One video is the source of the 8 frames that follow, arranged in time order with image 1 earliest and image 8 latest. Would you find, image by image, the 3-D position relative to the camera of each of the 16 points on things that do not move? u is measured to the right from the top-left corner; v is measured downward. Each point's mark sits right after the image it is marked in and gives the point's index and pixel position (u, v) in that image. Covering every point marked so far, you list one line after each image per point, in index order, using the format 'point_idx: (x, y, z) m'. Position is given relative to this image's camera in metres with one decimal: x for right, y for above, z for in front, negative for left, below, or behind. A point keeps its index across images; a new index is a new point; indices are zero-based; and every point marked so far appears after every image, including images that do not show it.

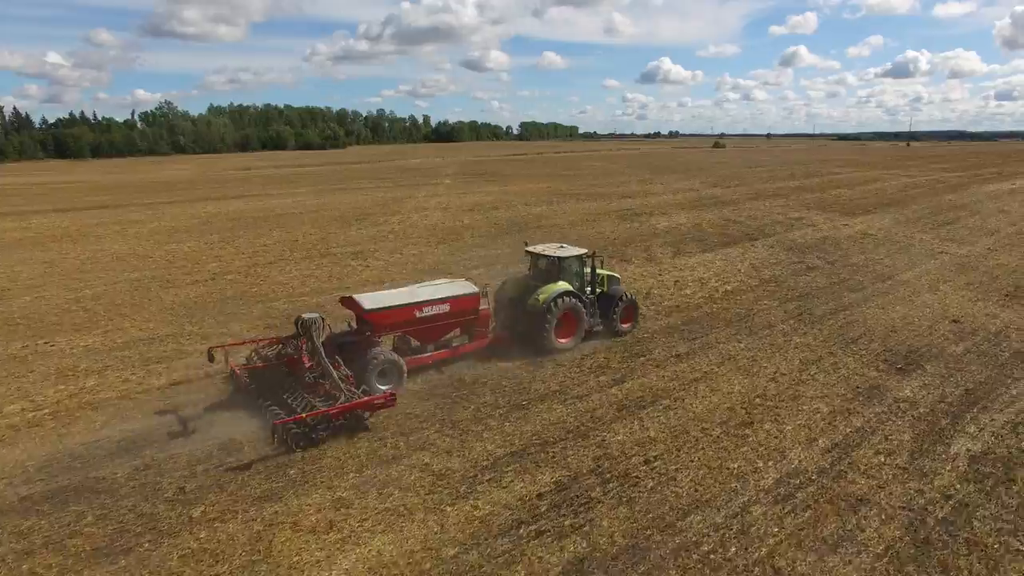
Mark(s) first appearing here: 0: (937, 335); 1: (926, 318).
0: (+8.5, -0.9, +12.9) m
1: (+9.0, -0.6, +14.1) m
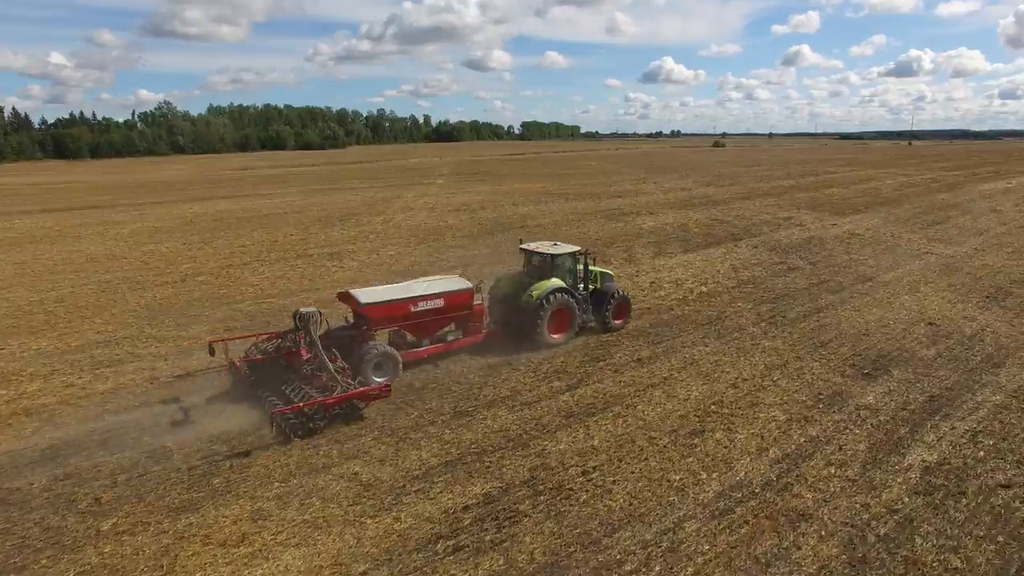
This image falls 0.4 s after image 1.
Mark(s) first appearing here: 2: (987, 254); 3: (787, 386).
0: (+7.8, -1.0, +12.5) m
1: (+8.3, -0.7, +13.7) m
2: (+14.6, +1.1, +19.8) m
3: (+4.4, -1.6, +10.4) m
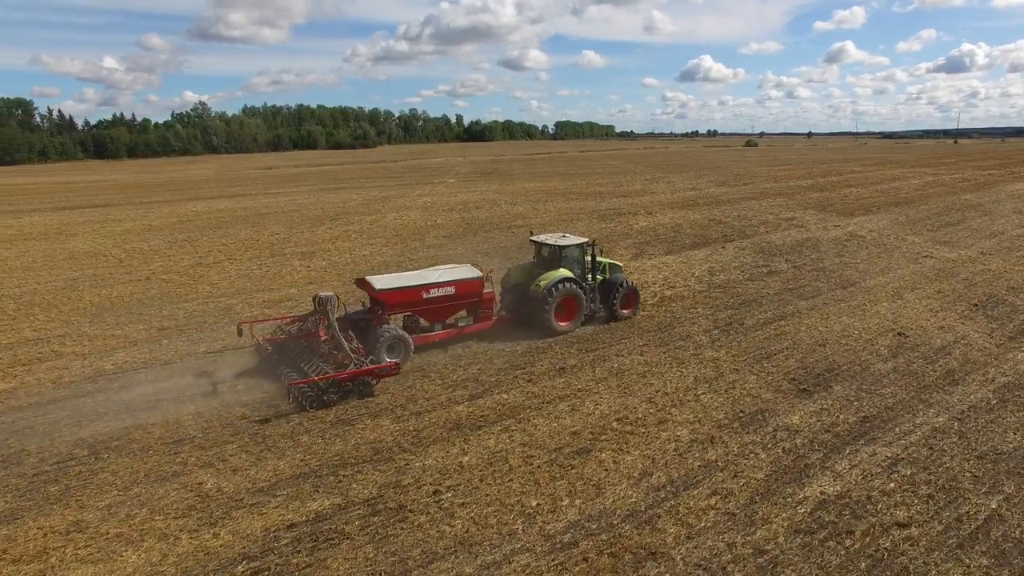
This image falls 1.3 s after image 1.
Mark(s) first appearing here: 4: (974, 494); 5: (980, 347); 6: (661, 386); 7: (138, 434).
0: (+6.3, -1.1, +11.4) m
1: (+6.9, -0.8, +12.6) m
2: (+13.6, +0.8, +18.3) m
3: (+2.9, -1.7, +9.6) m
4: (+4.9, -2.2, +6.9) m
5: (+8.4, -1.1, +11.5) m
6: (+2.3, -1.5, +10.1) m
7: (-5.1, -2.0, +8.8) m
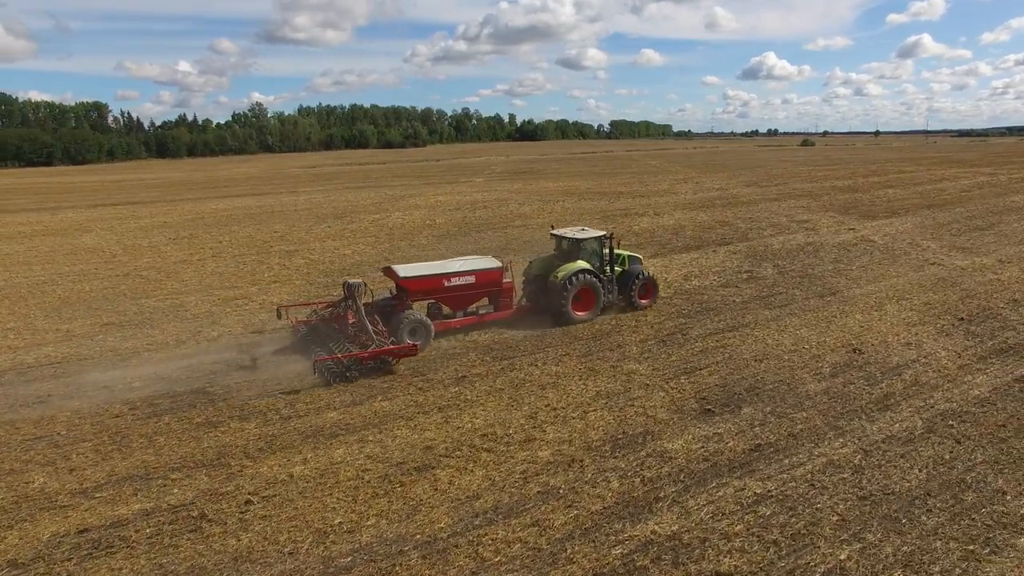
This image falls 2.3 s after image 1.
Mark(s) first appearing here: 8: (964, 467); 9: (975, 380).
0: (+4.8, -1.3, +10.3) m
1: (+5.5, -1.0, +11.5) m
2: (+12.7, +0.5, +16.5) m
3: (+1.2, -1.8, +8.8) m
4: (+2.9, -2.3, +6.0) m
5: (+6.8, -1.3, +10.2) m
6: (+0.6, -1.6, +9.4) m
7: (-6.9, -1.9, +8.8) m
8: (+5.1, -2.0, +7.2) m
9: (+7.0, -1.4, +9.8) m
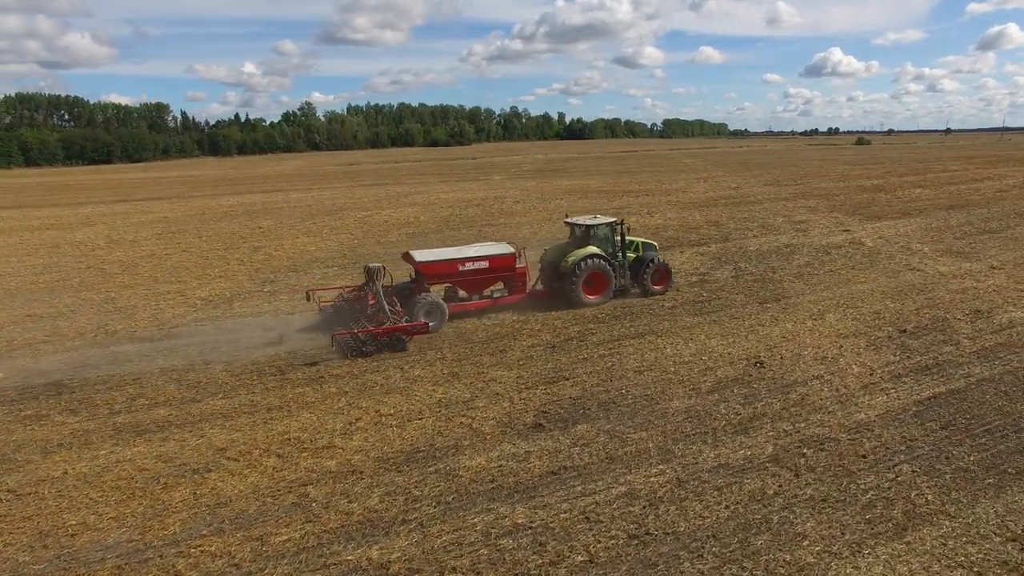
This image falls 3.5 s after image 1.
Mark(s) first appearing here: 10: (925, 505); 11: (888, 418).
0: (+2.6, -1.3, +9.3) m
1: (+3.4, -1.1, +10.4) m
2: (+11.0, +0.3, +14.7) m
3: (-1.2, -1.8, +8.1) m
4: (+0.3, -2.4, +5.1) m
5: (+4.5, -1.4, +9.0) m
6: (-1.6, -1.6, +8.8) m
7: (-9.2, -1.8, +8.8) m
8: (+2.6, -2.1, +6.2) m
9: (+4.8, -1.5, +8.5) m
10: (+3.9, -2.1, +6.1) m
11: (+4.7, -1.6, +8.0) m
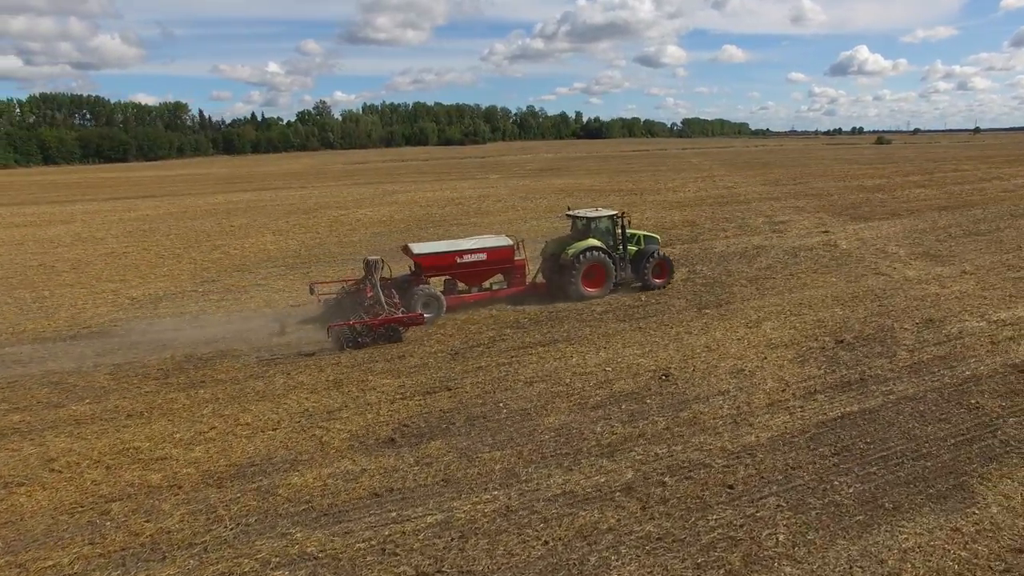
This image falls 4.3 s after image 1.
0: (+0.9, -1.4, +8.6) m
1: (+1.8, -1.1, +9.6) m
2: (+9.6, +0.2, +13.7) m
3: (-2.9, -1.8, +7.5) m
4: (-1.5, -2.4, +4.5) m
5: (+2.9, -1.5, +8.2) m
6: (-3.3, -1.6, +8.2) m
7: (-10.8, -1.7, +8.5) m
8: (+0.8, -2.1, +5.4) m
9: (+3.1, -1.6, +7.7) m
10: (+2.1, -2.1, +5.3) m
11: (+3.0, -1.7, +7.2) m
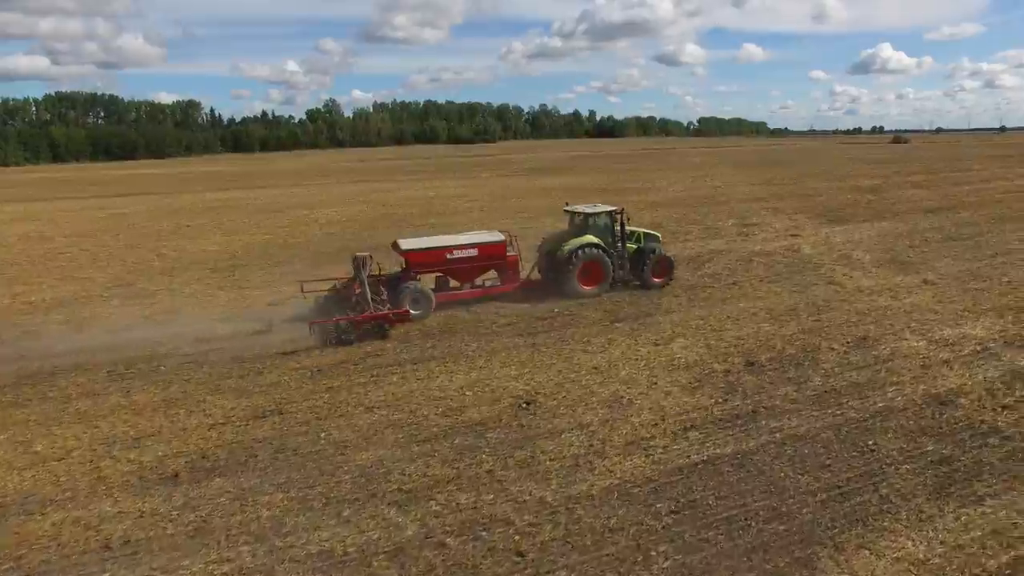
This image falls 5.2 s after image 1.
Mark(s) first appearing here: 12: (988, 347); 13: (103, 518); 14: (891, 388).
0: (-1.0, -1.5, +7.5) m
1: (-0.1, -1.3, +8.5) m
2: (+7.9, -0.1, +12.3) m
3: (-4.8, -1.9, +6.6) m
4: (-3.6, -2.5, +3.5) m
5: (+1.0, -1.6, +7.0) m
6: (-5.2, -1.7, +7.2) m
7: (-12.8, -1.7, +7.8) m
8: (-1.2, -2.3, +4.4) m
9: (+1.2, -1.7, +6.6) m
10: (+0.1, -2.3, +4.2) m
11: (+1.0, -1.8, +6.0) m
12: (+6.7, -0.8, +9.0) m
13: (-3.6, -2.1, +5.8) m
14: (+4.7, -1.2, +7.9) m
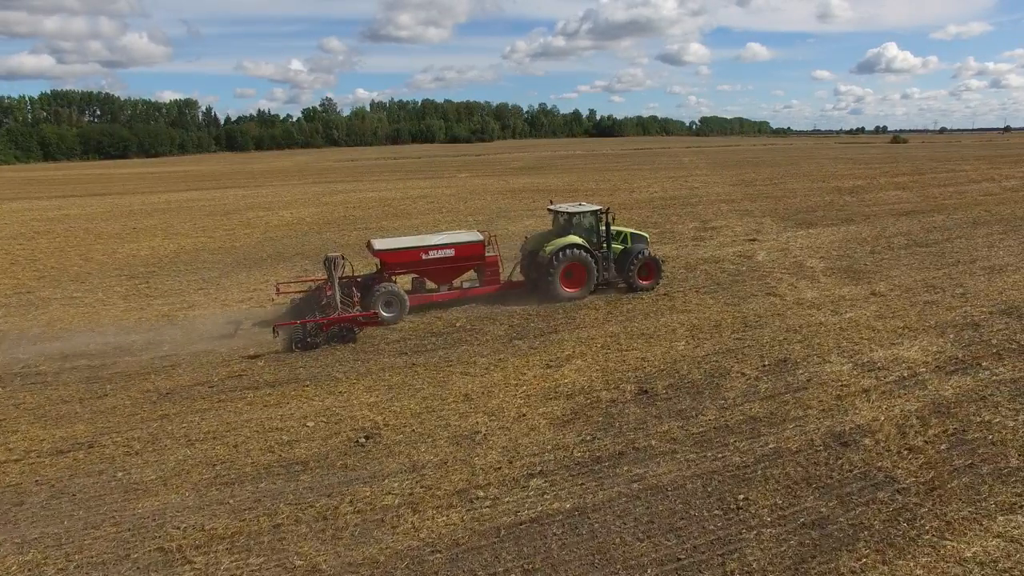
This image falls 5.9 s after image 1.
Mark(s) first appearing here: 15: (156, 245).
0: (-2.7, -1.7, +6.5) m
1: (-1.8, -1.5, +7.5) m
2: (+6.2, -0.3, +11.2) m
3: (-6.5, -2.1, +5.6) m
4: (-5.3, -2.7, +2.5) m
5: (-0.7, -1.8, +6.0) m
6: (-6.9, -1.9, +6.3) m
7: (-14.4, -1.9, +7.0) m
8: (-2.9, -2.5, +3.4) m
9: (-0.5, -1.9, +5.6) m
10: (-1.6, -2.5, +3.2) m
11: (-0.7, -2.0, +5.0) m
12: (+5.0, -1.0, +8.0) m
13: (-5.3, -2.2, +4.8) m
14: (+3.0, -1.4, +6.9) m
15: (-10.7, +1.4, +19.7) m
